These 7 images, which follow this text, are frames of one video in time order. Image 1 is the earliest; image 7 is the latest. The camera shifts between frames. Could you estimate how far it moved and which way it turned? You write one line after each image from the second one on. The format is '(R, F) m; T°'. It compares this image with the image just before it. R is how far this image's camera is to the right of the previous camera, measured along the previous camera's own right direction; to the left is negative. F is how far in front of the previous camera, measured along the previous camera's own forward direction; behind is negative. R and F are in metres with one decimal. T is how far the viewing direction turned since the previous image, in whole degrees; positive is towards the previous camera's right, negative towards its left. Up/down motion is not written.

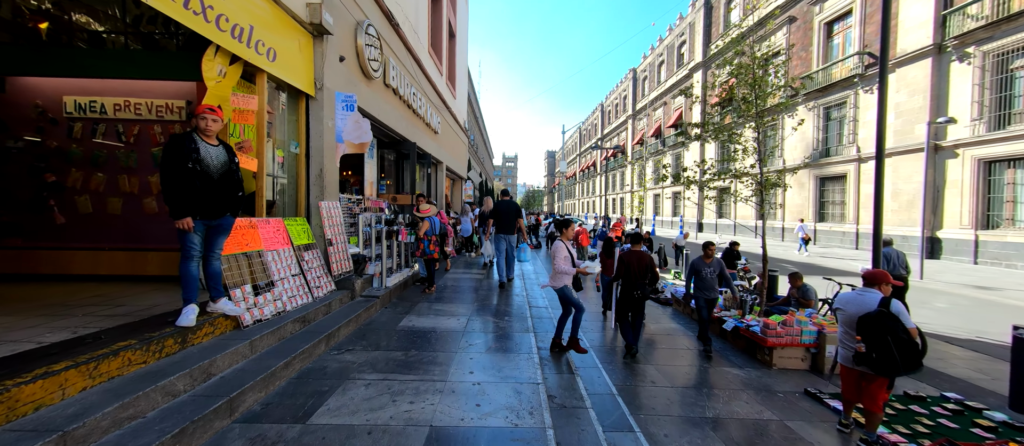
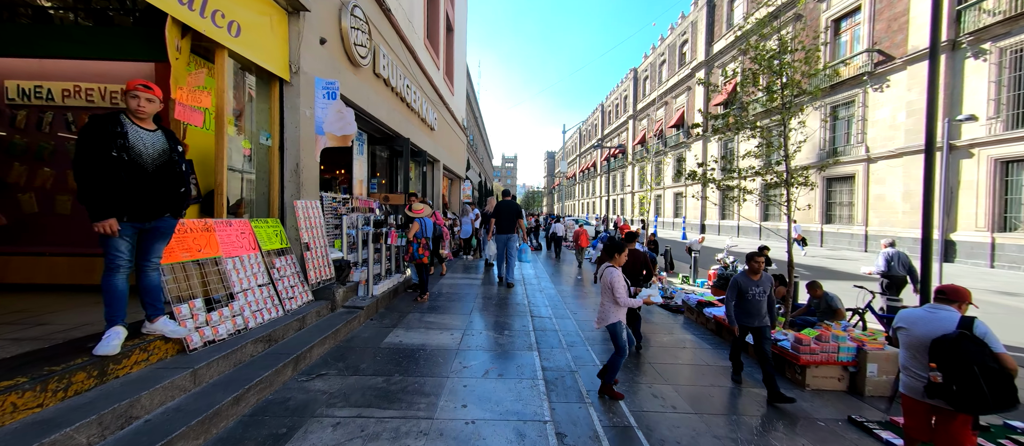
(0.0, +0.5) m; 0°
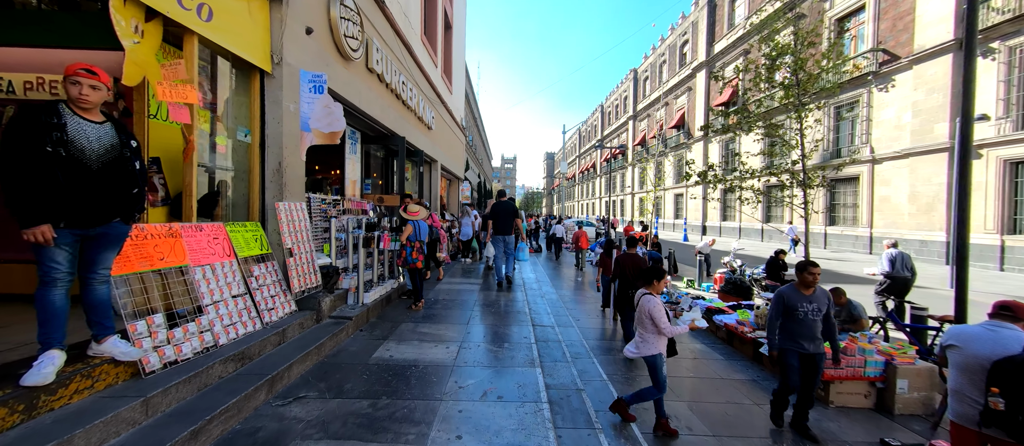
(0.0, +0.3) m; 0°
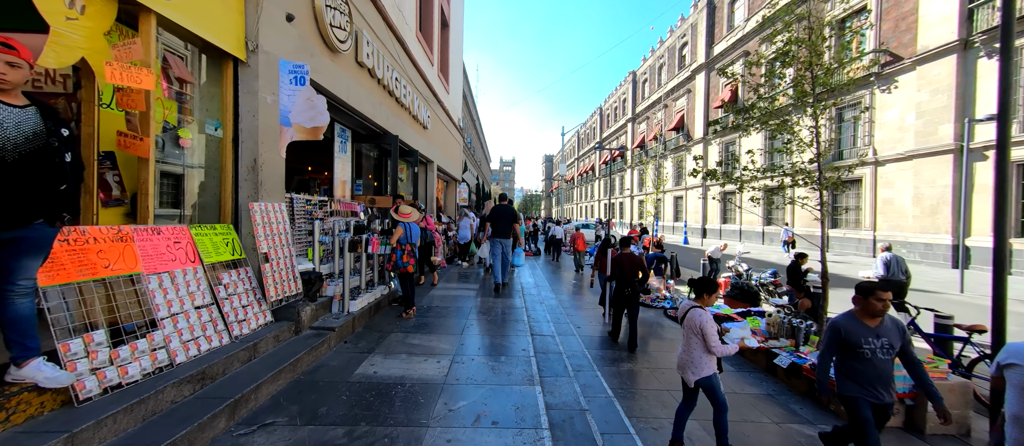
(0.0, +0.3) m; 0°
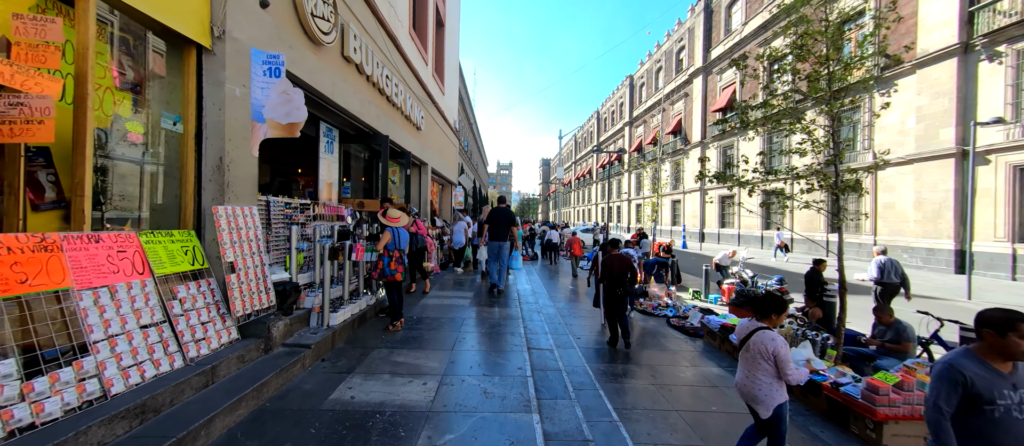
(0.0, +0.3) m; 0°
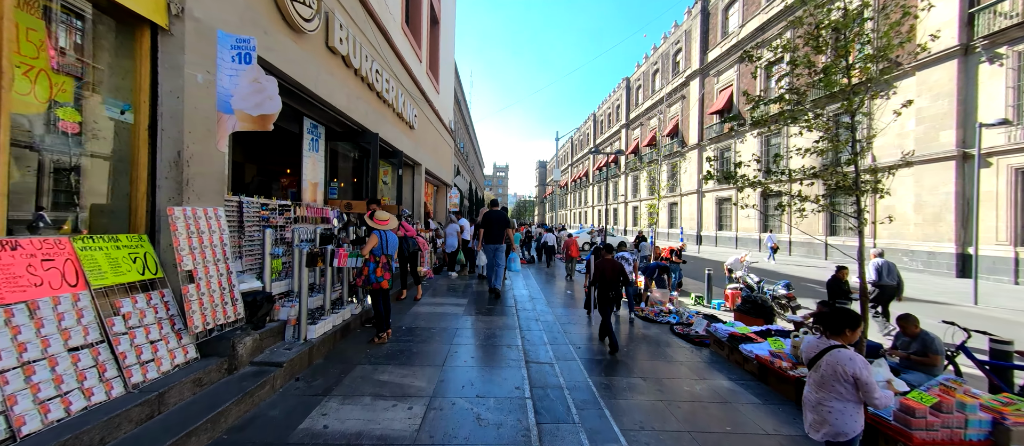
(0.0, +0.3) m; +1°
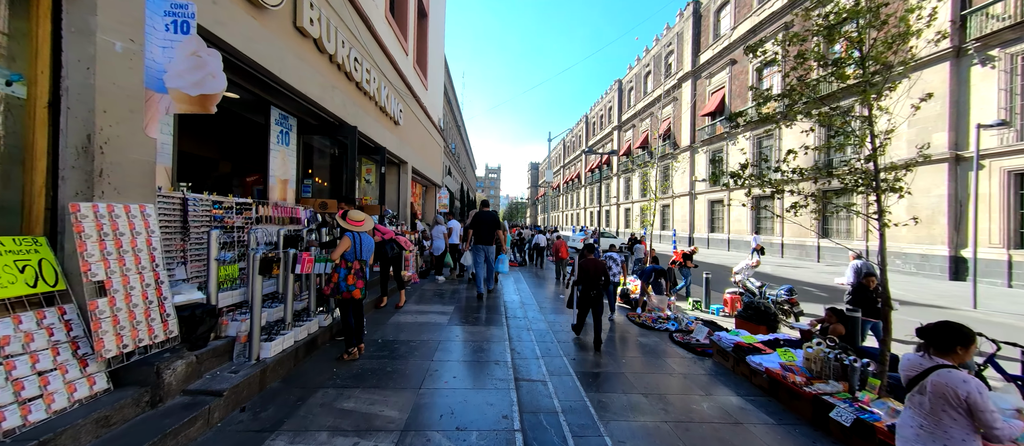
(0.0, +0.5) m; +1°
